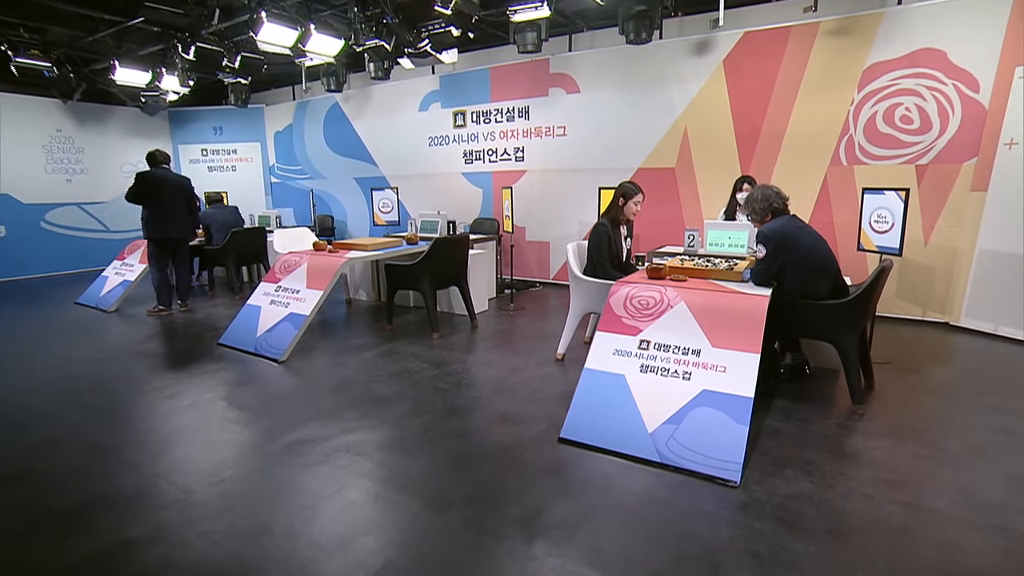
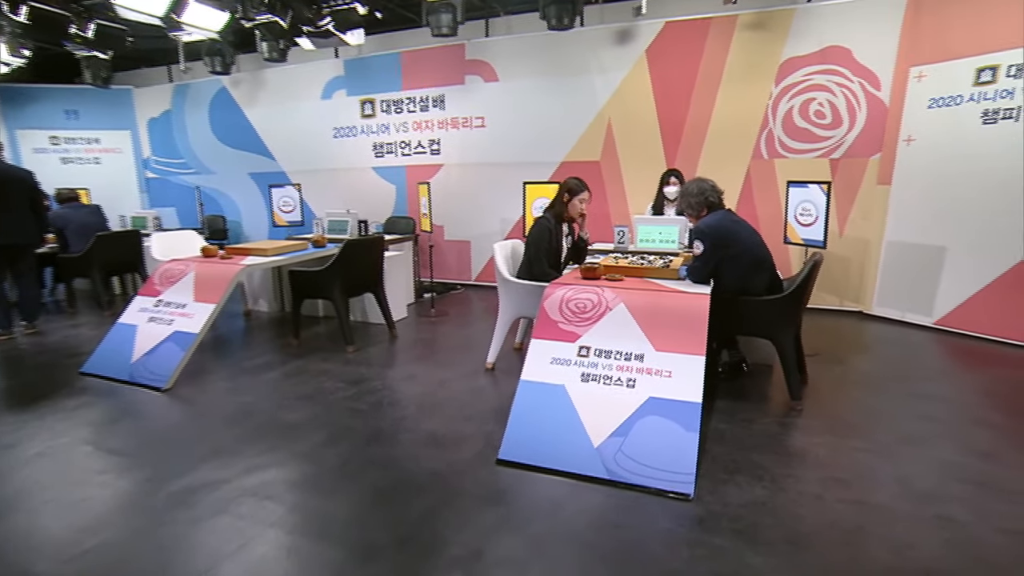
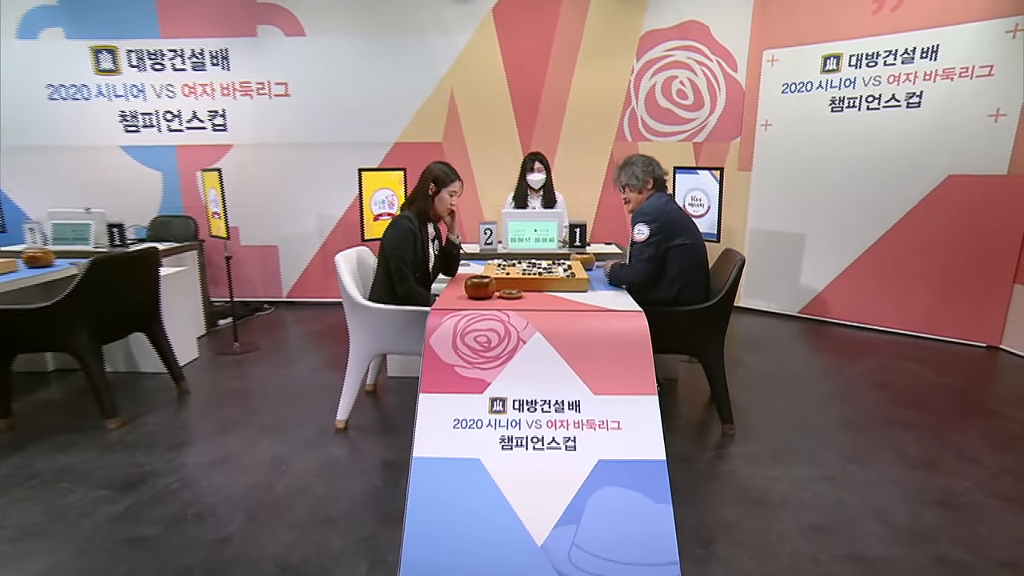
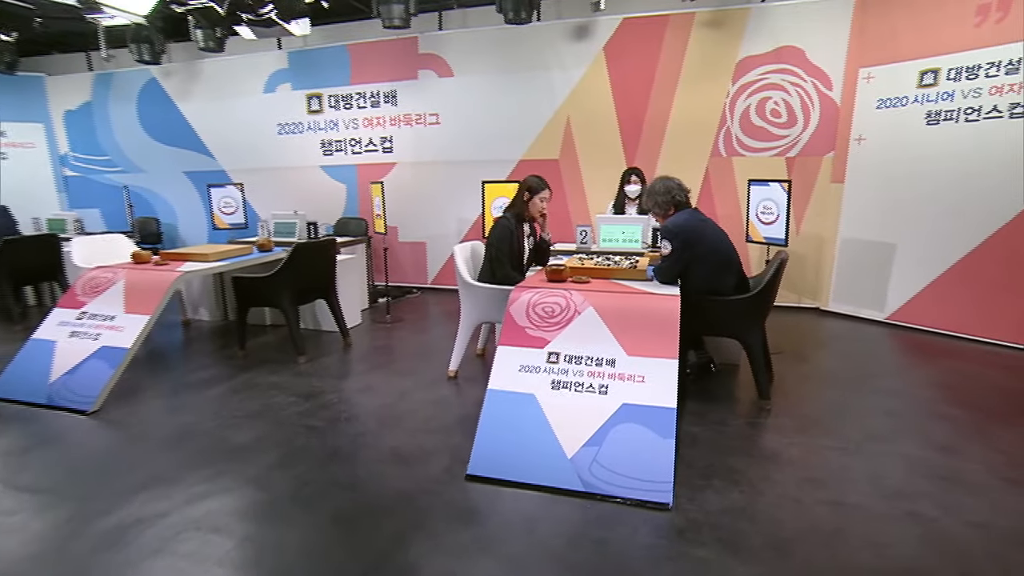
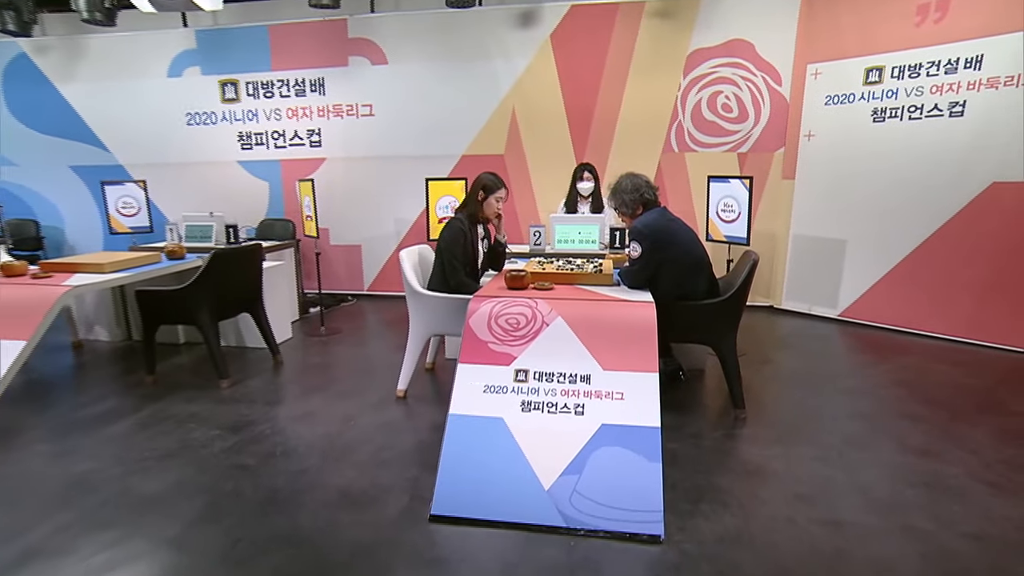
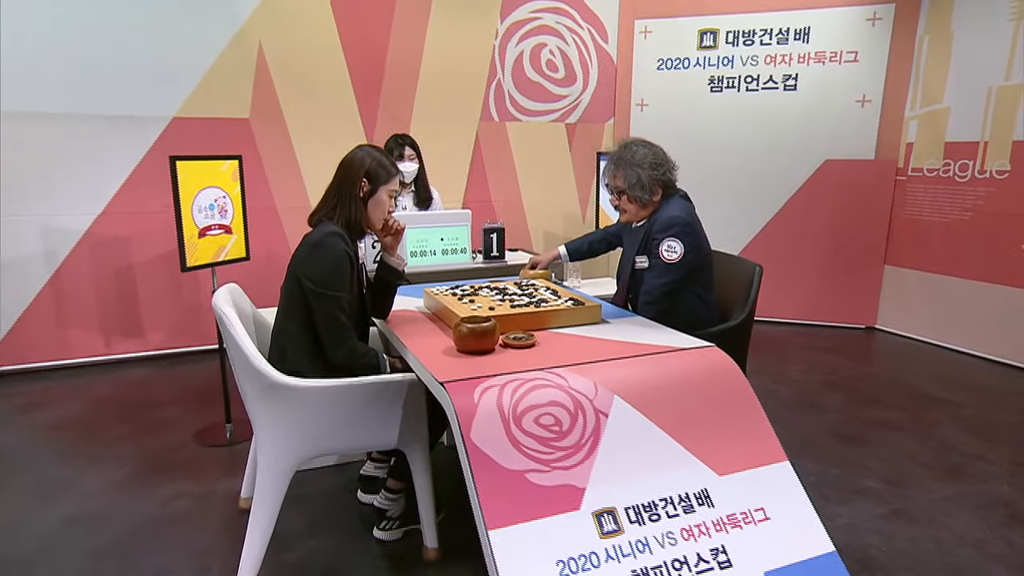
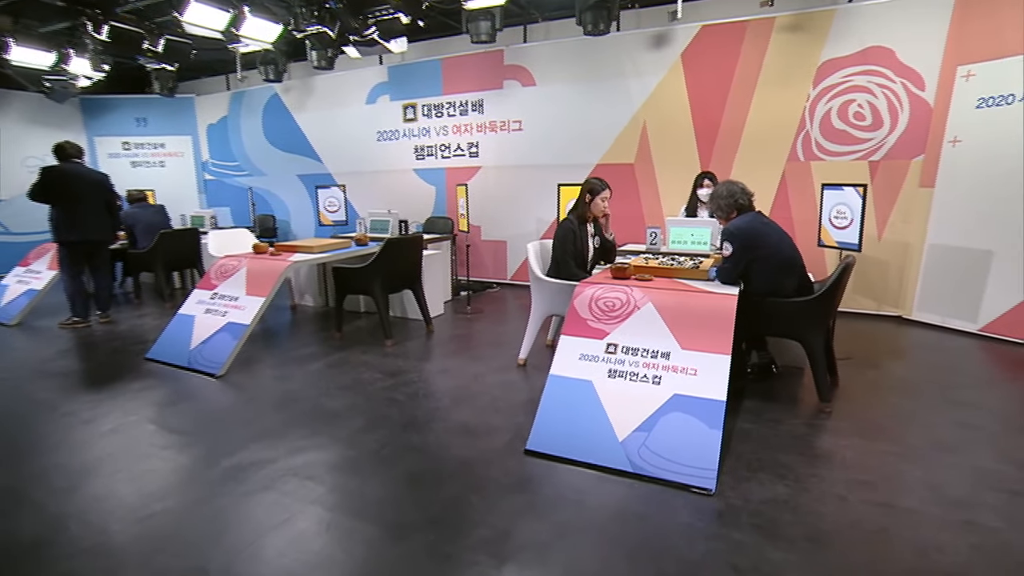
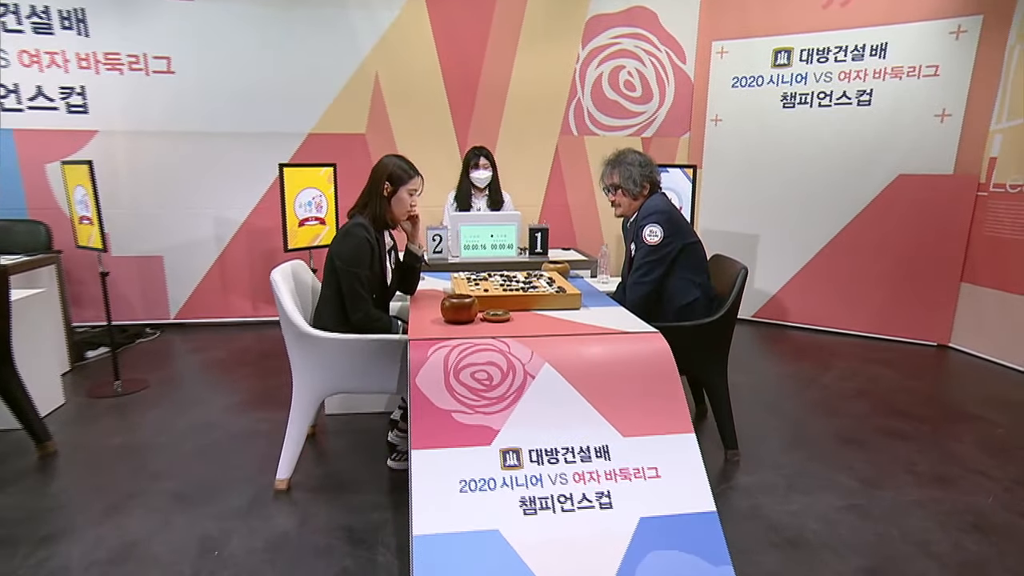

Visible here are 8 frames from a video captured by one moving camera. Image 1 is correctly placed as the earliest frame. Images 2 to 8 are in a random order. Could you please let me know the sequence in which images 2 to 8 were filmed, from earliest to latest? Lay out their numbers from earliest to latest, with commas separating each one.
7, 2, 4, 5, 3, 8, 6
